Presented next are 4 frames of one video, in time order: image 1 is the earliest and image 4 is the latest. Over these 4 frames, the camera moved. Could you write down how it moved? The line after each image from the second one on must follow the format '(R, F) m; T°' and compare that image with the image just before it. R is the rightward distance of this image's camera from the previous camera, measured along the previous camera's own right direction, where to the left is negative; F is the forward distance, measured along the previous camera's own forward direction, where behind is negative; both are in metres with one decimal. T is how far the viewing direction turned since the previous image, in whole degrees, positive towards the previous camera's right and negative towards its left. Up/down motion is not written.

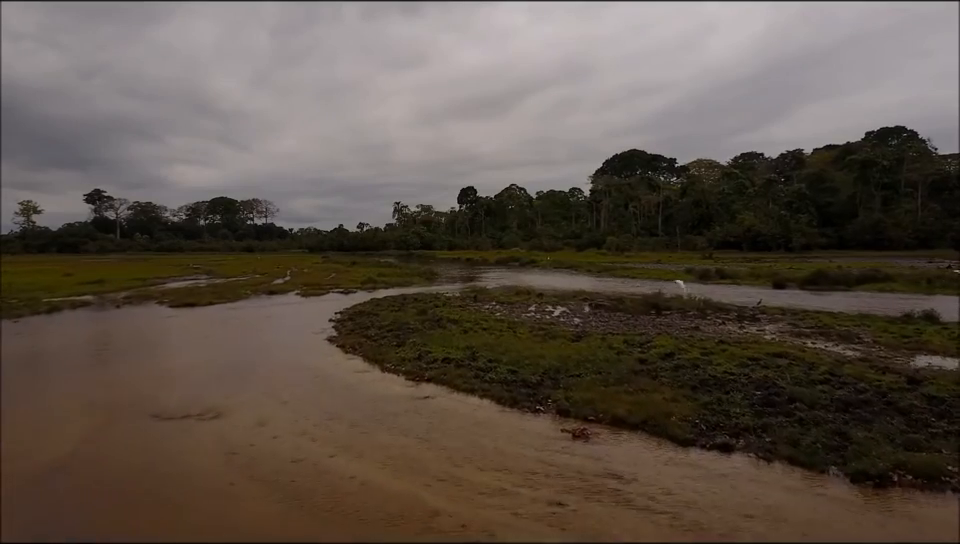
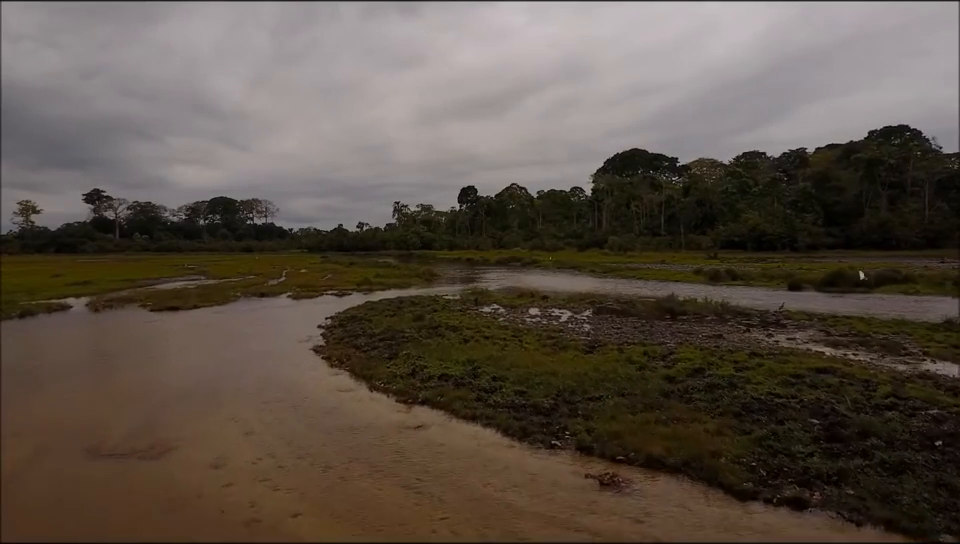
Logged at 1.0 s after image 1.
(0.0, +1.8) m; 0°
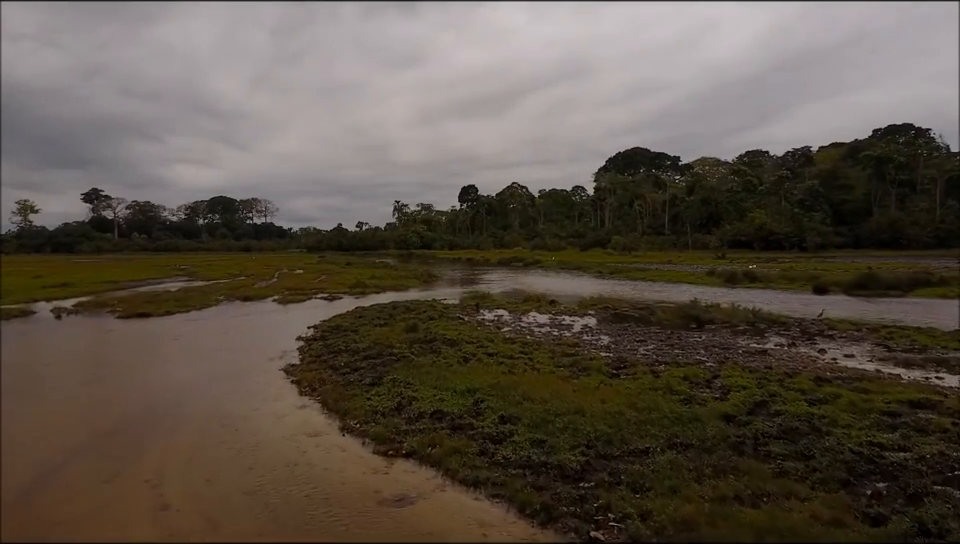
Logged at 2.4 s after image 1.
(-0.1, +2.7) m; 0°
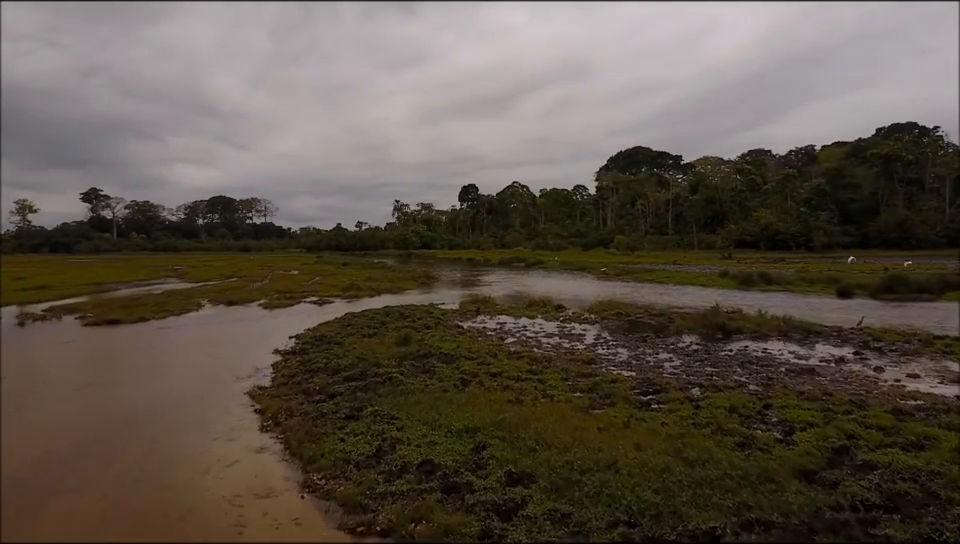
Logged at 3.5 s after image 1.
(0.0, +2.2) m; 0°
